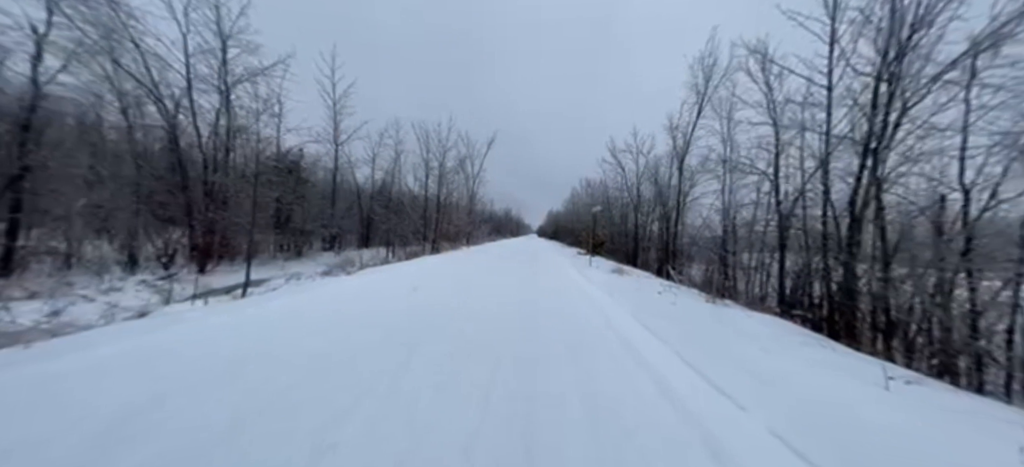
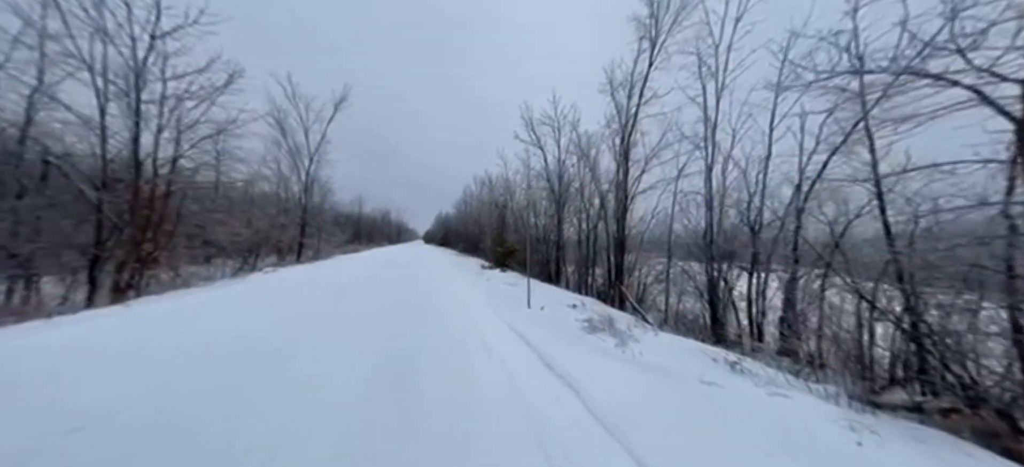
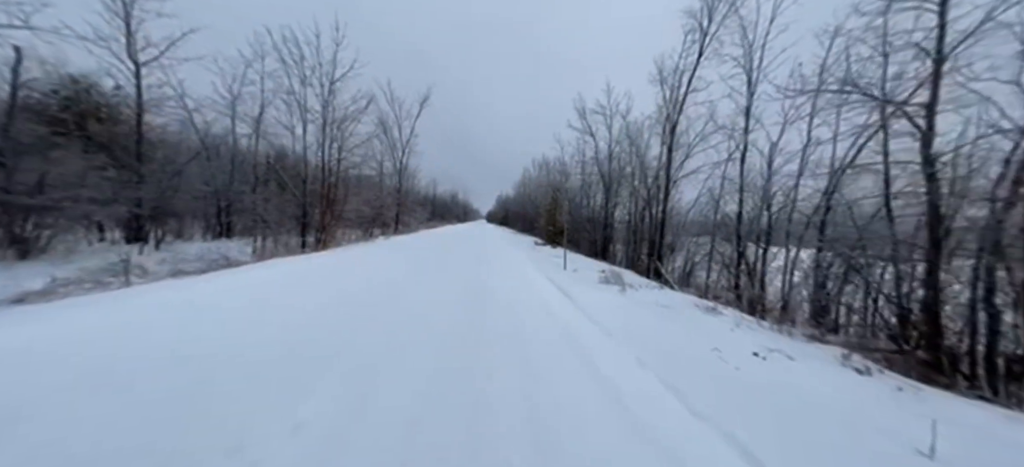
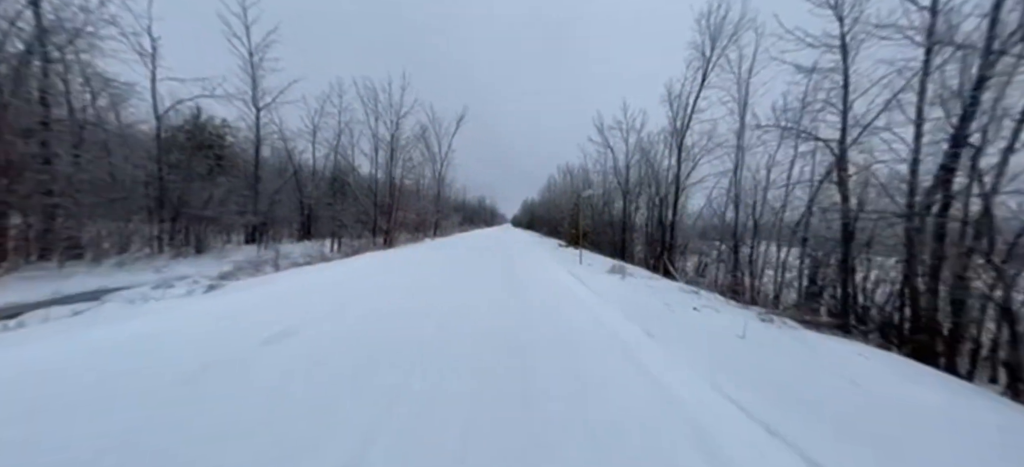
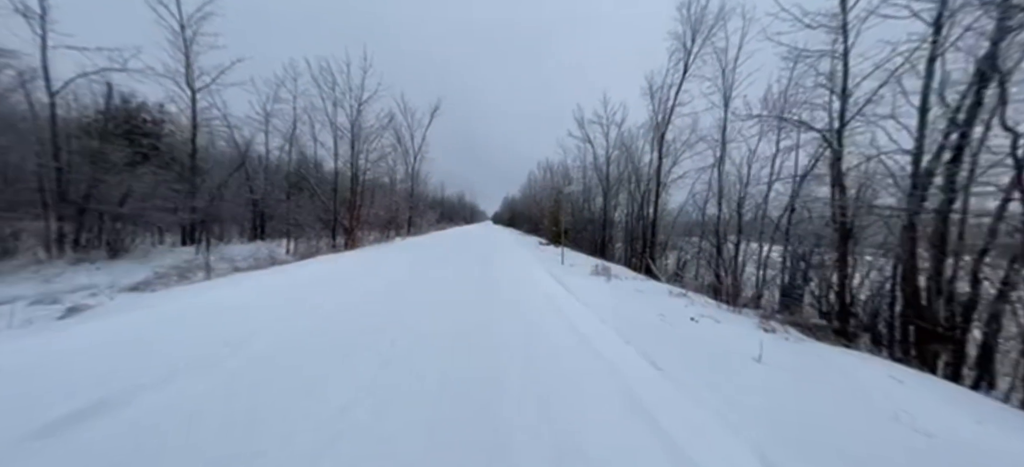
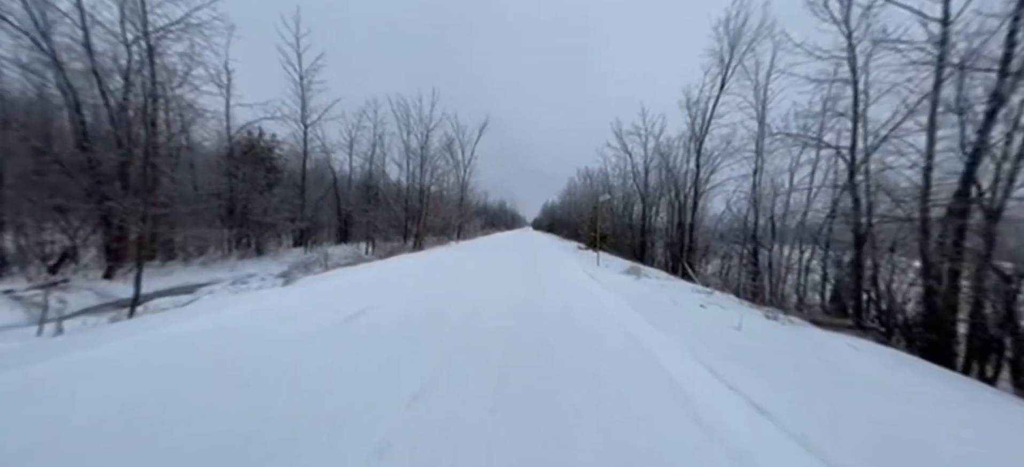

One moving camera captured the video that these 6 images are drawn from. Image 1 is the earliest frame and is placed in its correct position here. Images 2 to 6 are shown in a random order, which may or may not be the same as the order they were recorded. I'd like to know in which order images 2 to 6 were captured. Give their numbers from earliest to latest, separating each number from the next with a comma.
6, 4, 5, 3, 2
